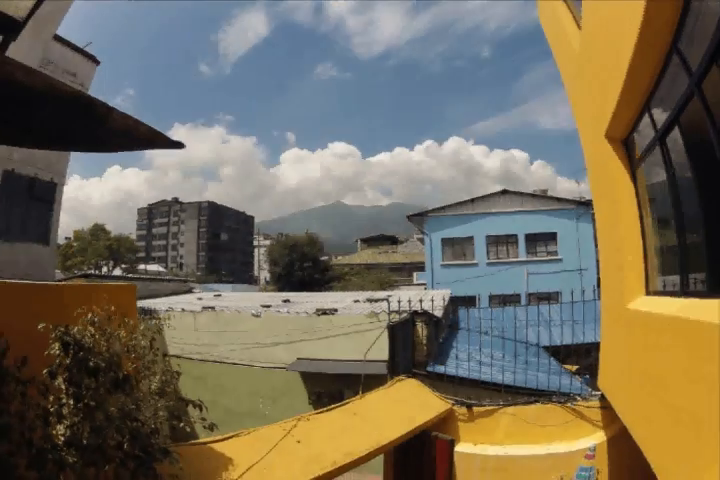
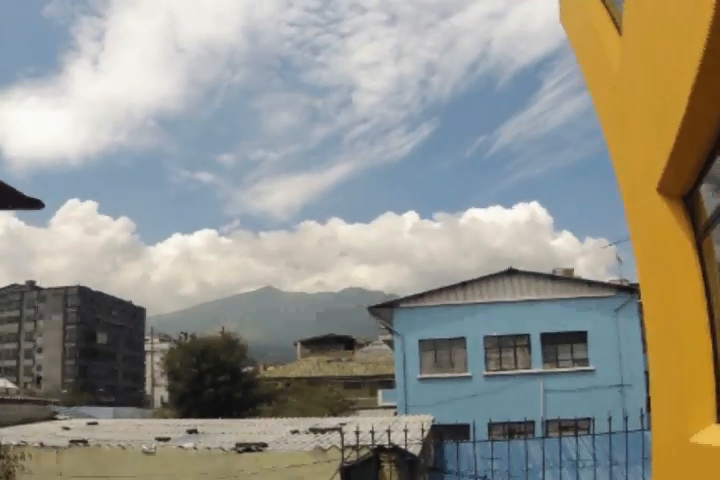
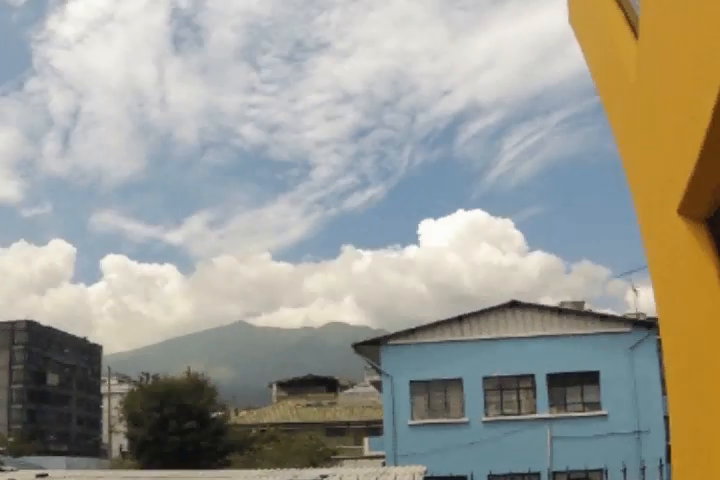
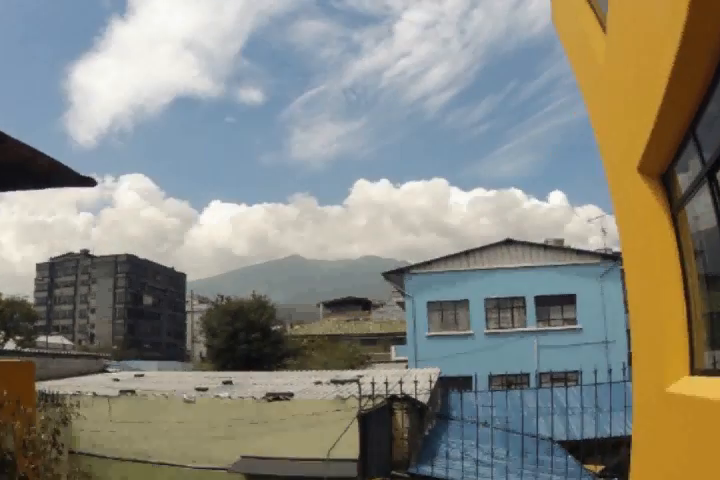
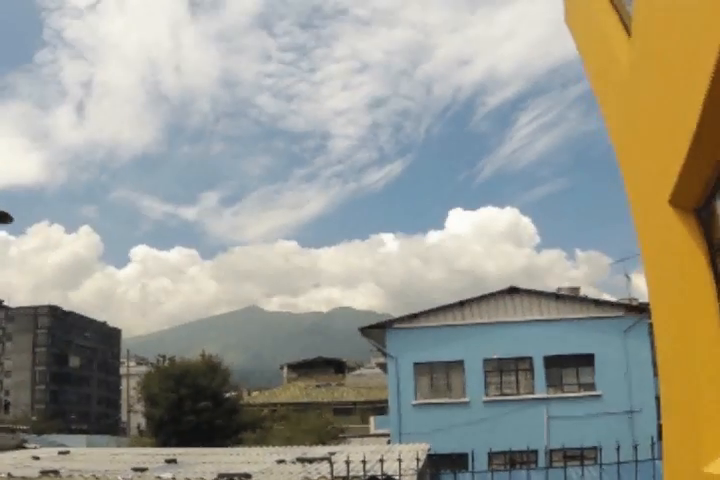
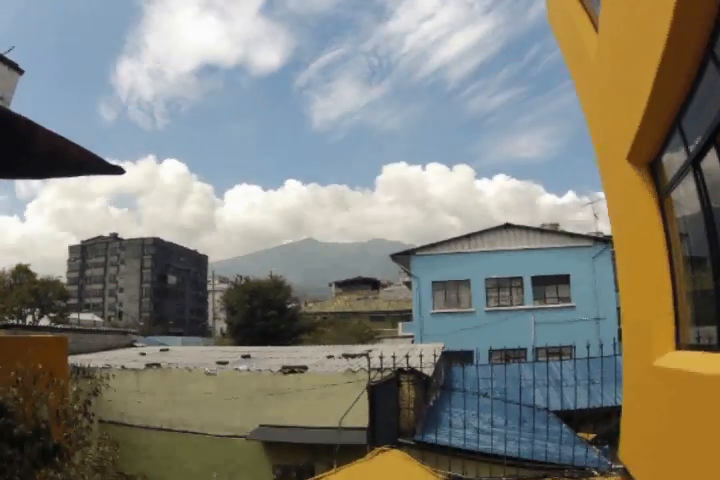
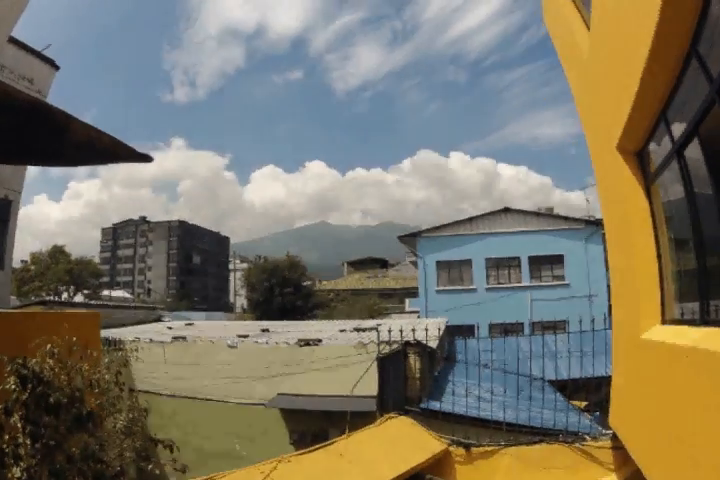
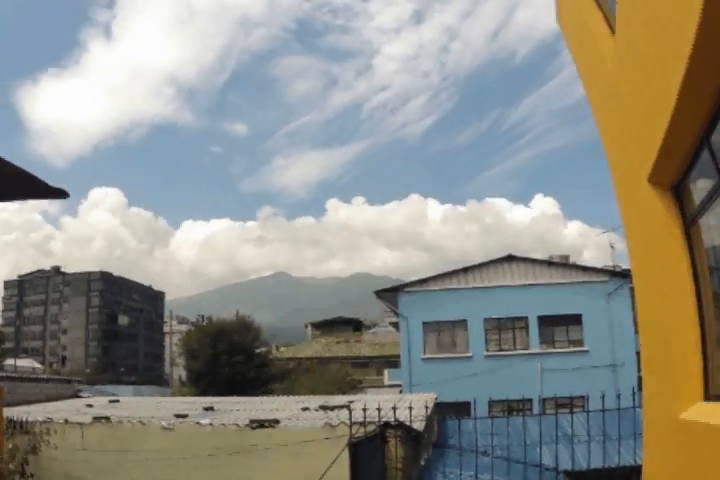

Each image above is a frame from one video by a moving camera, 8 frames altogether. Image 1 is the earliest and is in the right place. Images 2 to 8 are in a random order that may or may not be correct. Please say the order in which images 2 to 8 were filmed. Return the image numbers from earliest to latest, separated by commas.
7, 6, 4, 8, 2, 5, 3
